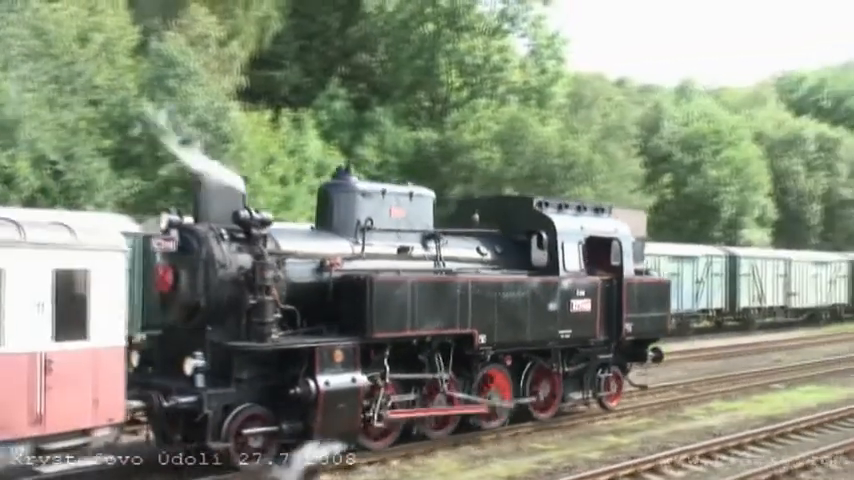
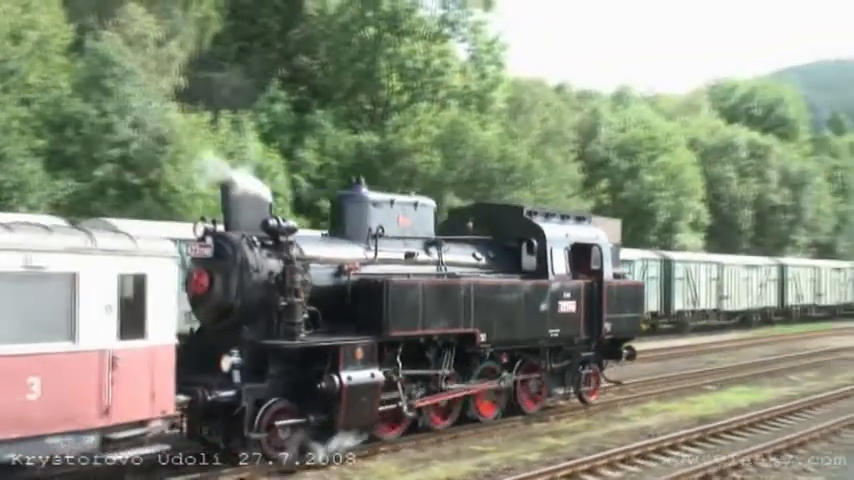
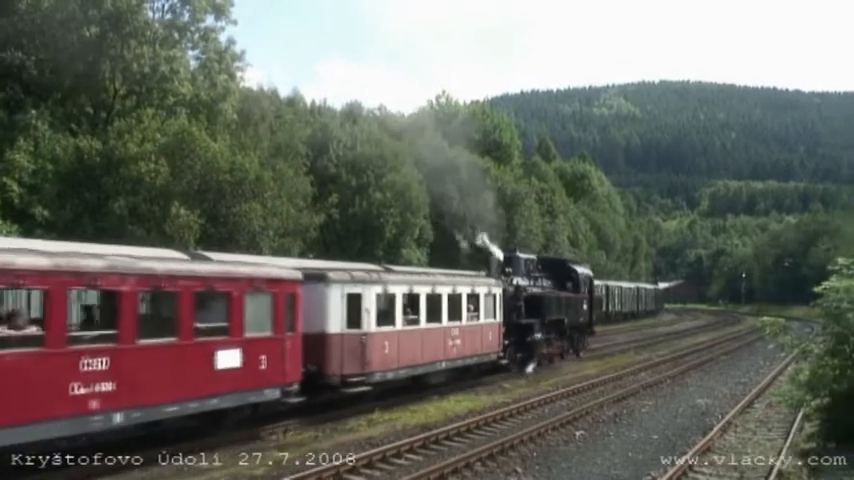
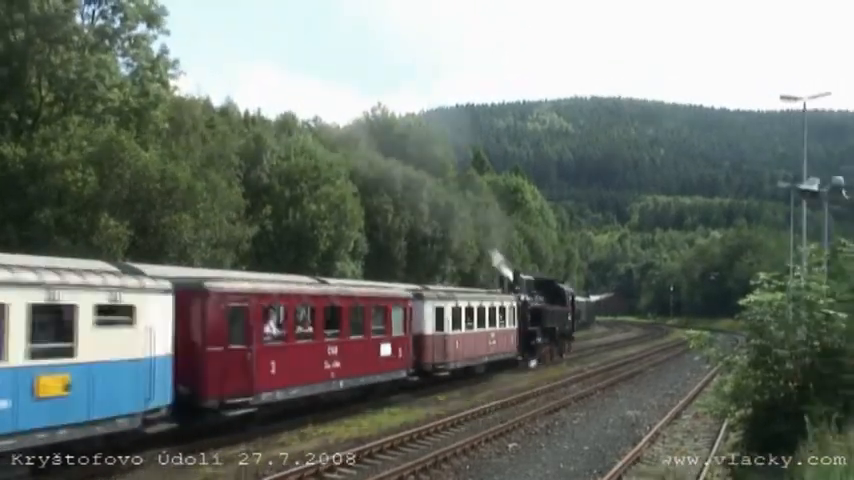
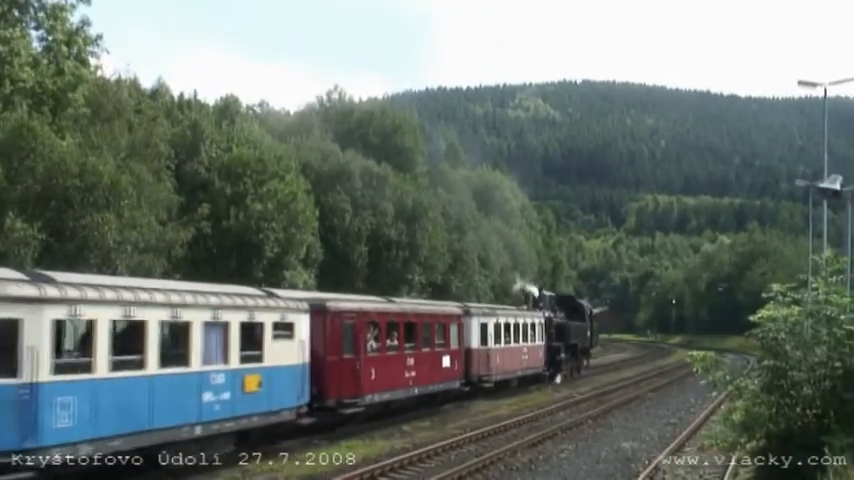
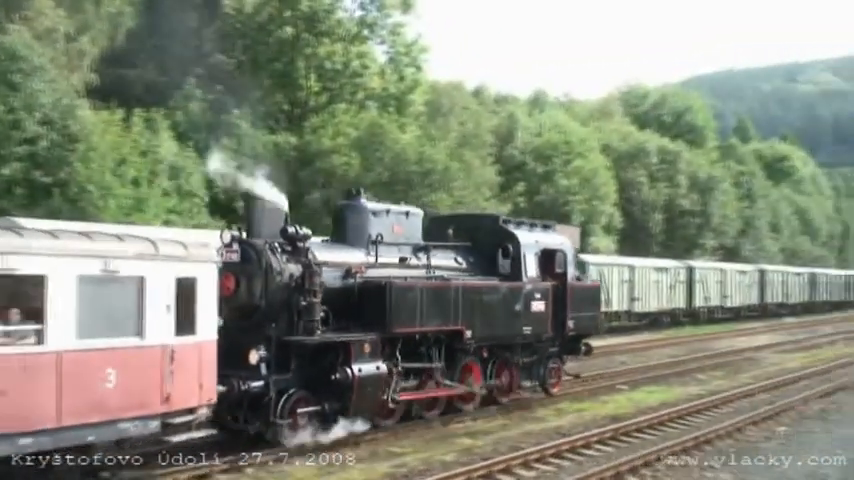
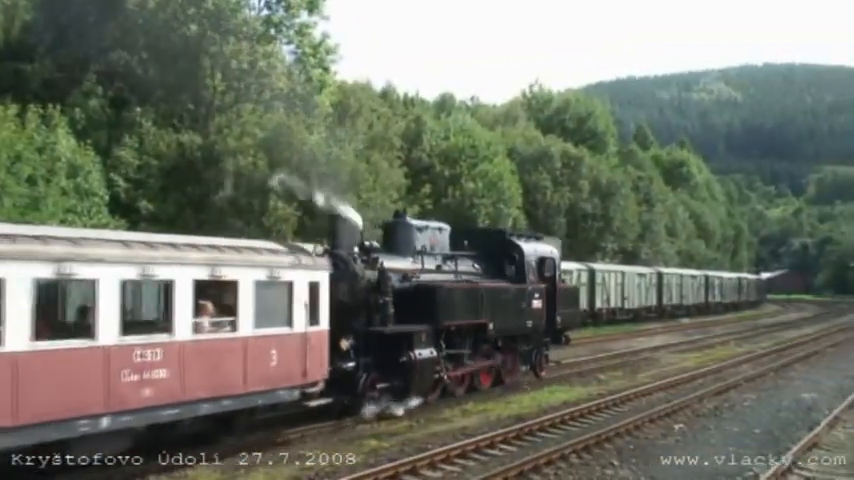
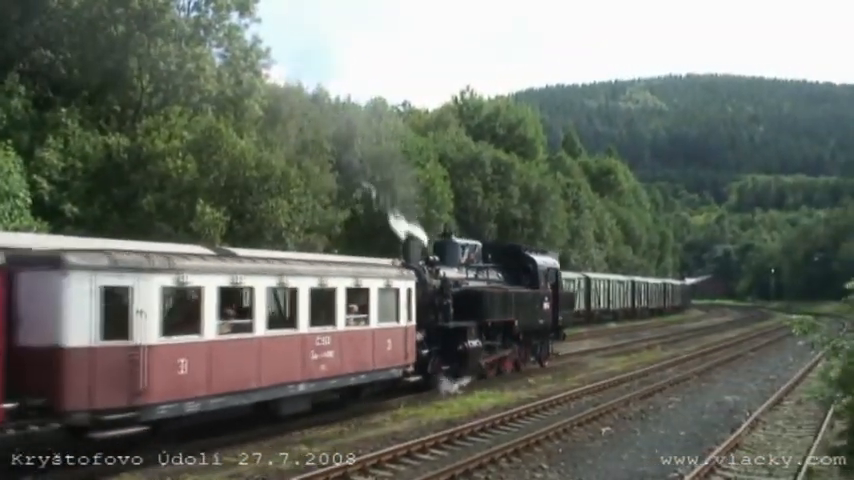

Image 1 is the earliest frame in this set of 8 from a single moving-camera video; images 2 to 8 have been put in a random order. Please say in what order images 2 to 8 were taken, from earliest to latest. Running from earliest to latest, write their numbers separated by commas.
2, 6, 7, 8, 3, 4, 5
